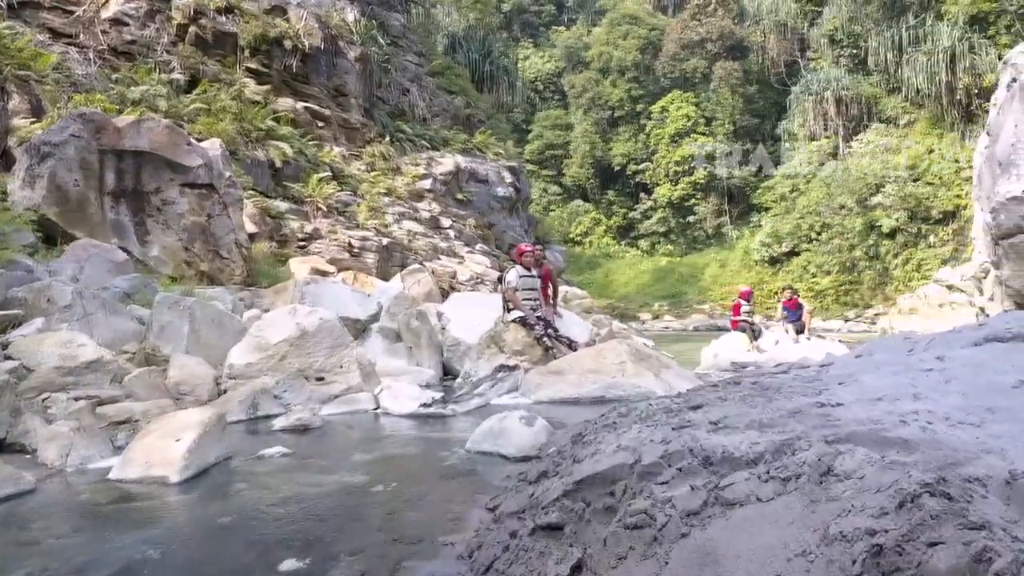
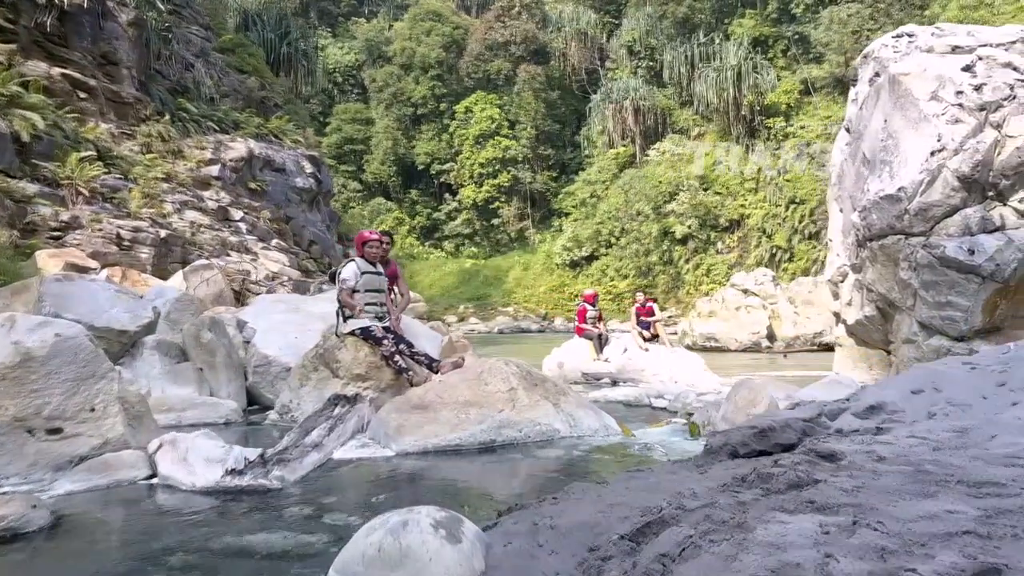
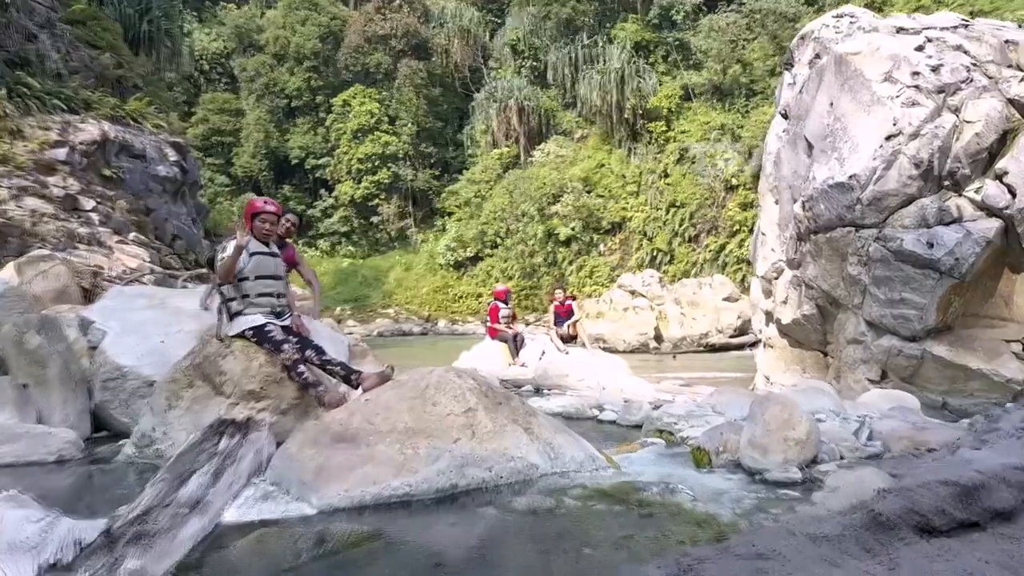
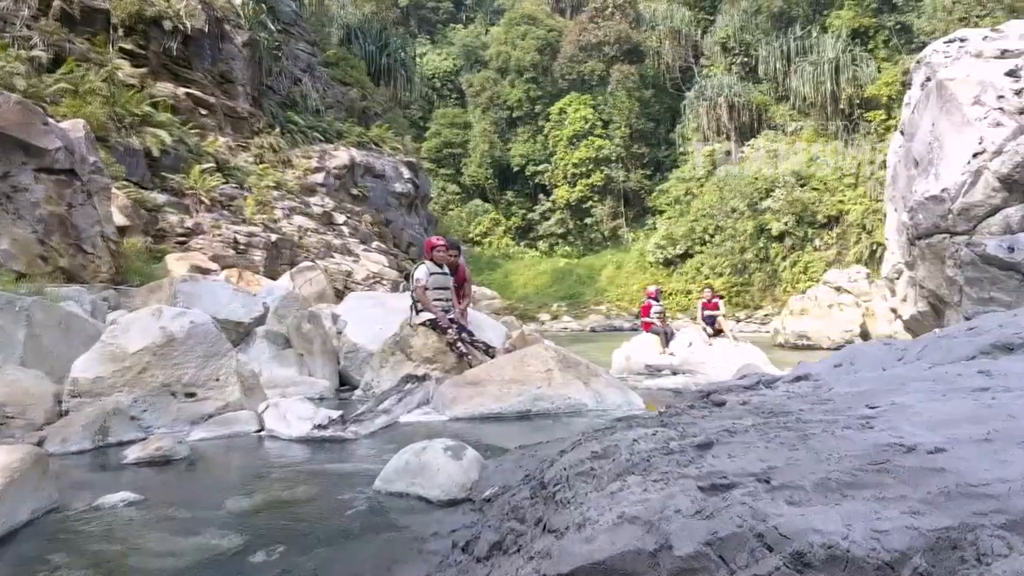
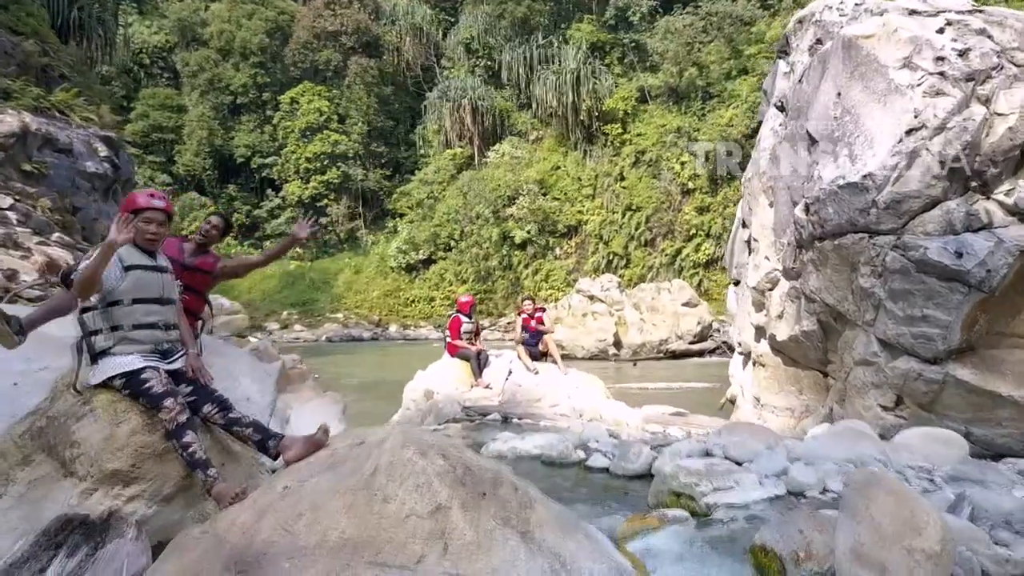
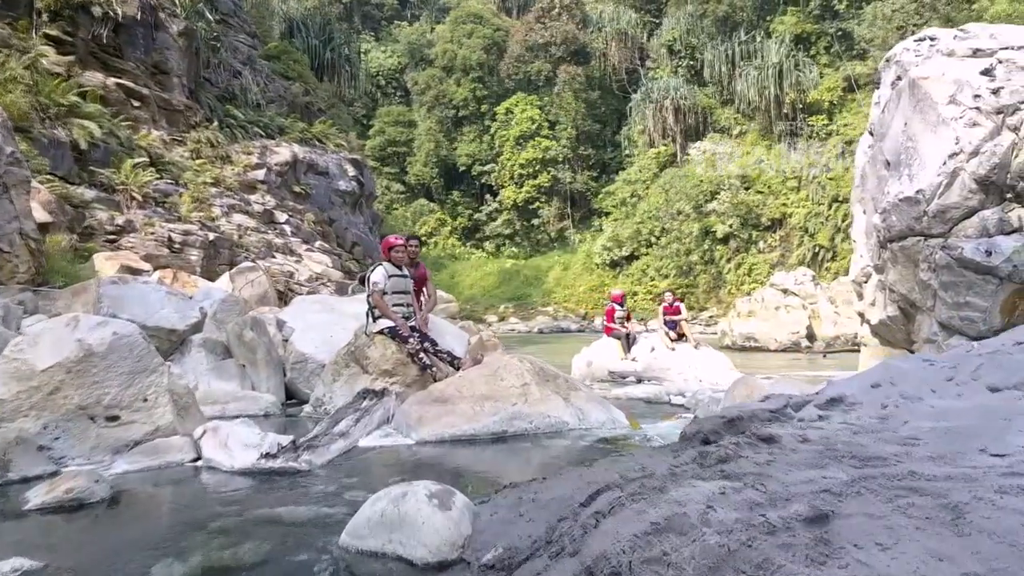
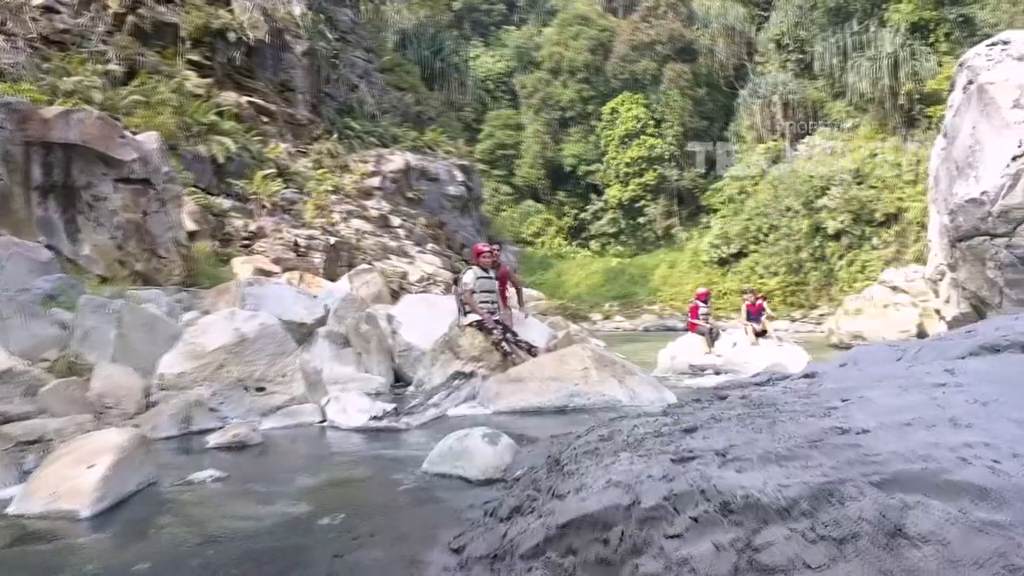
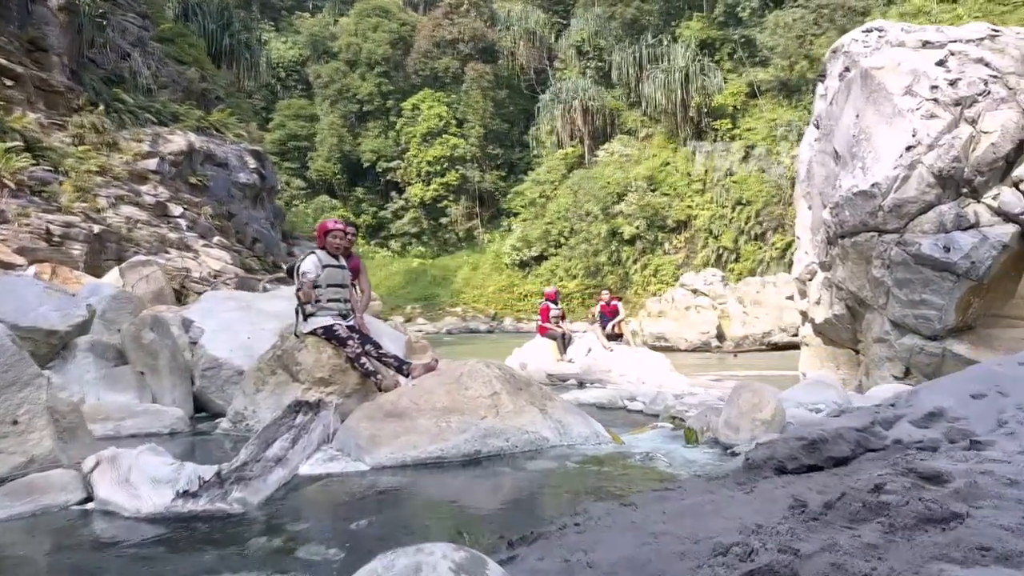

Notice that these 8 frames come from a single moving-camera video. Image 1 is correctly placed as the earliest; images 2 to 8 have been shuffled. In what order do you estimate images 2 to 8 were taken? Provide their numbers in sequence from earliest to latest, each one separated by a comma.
7, 4, 6, 2, 8, 3, 5
